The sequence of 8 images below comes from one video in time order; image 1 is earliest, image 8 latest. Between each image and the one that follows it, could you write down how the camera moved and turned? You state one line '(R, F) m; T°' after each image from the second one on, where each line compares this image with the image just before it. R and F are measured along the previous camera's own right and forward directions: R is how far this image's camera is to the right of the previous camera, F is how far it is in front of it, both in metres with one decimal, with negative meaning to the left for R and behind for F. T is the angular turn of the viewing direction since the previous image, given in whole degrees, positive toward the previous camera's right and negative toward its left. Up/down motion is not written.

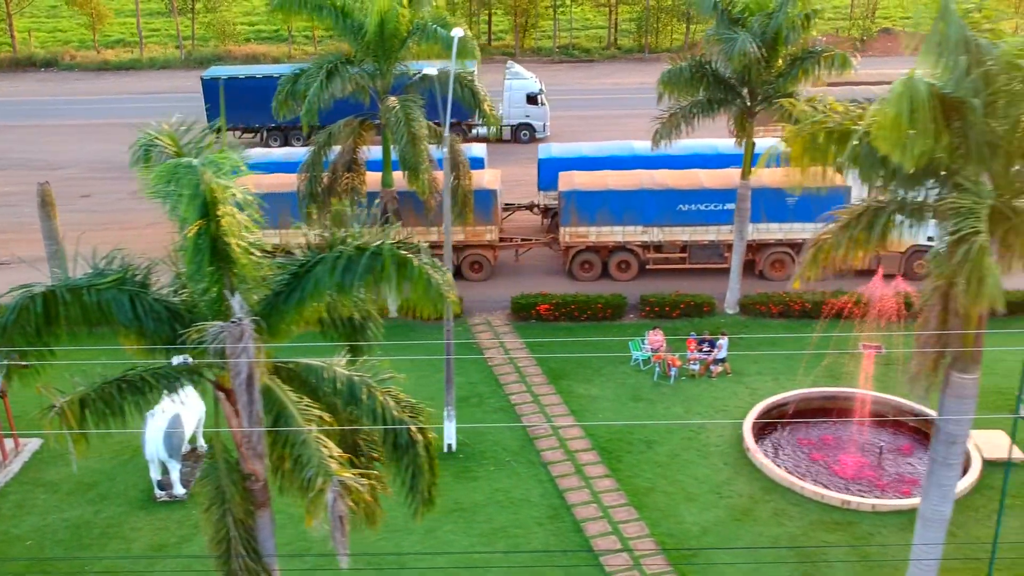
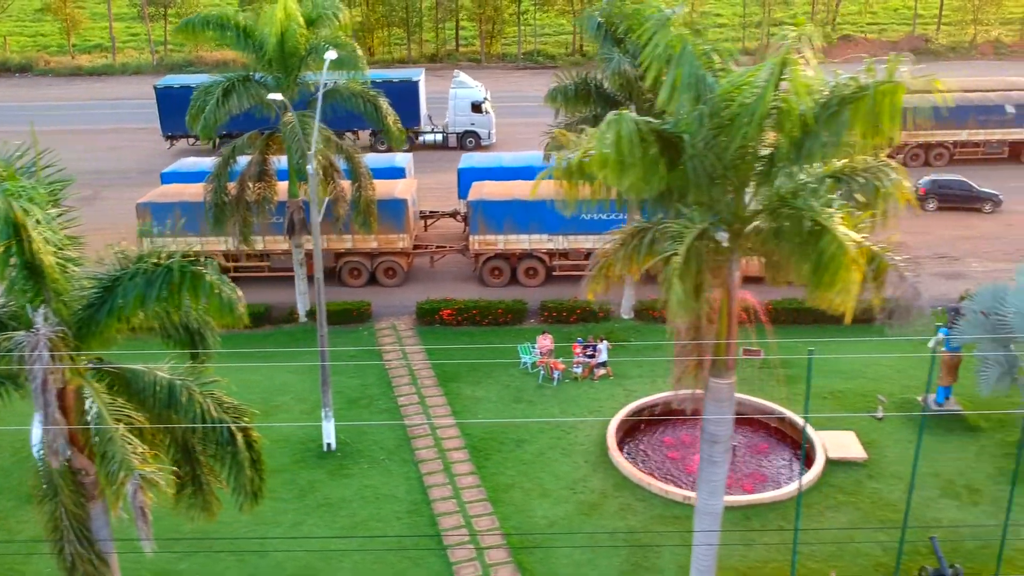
(+2.4, -1.0) m; 0°
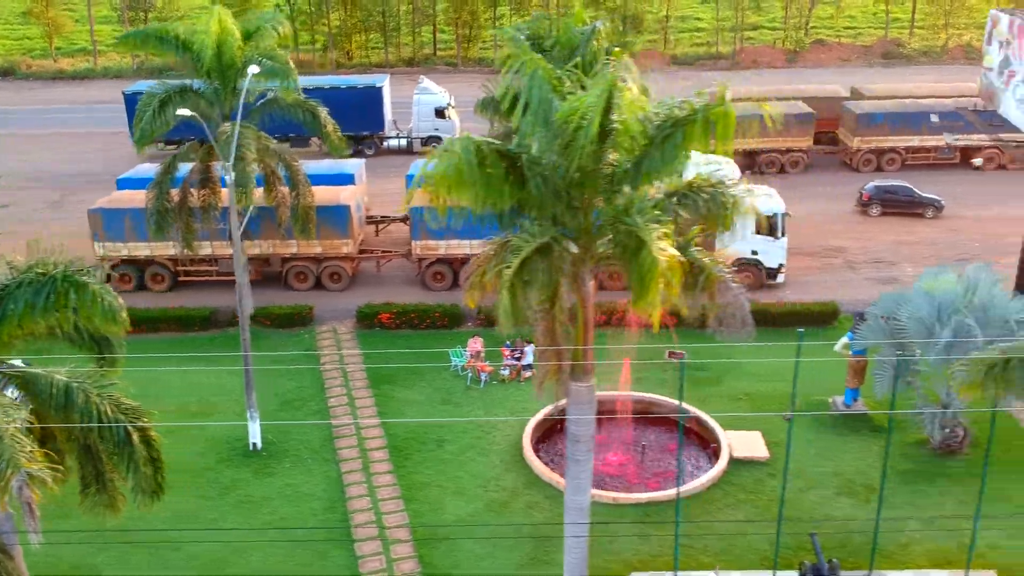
(+1.6, -0.7) m; 0°
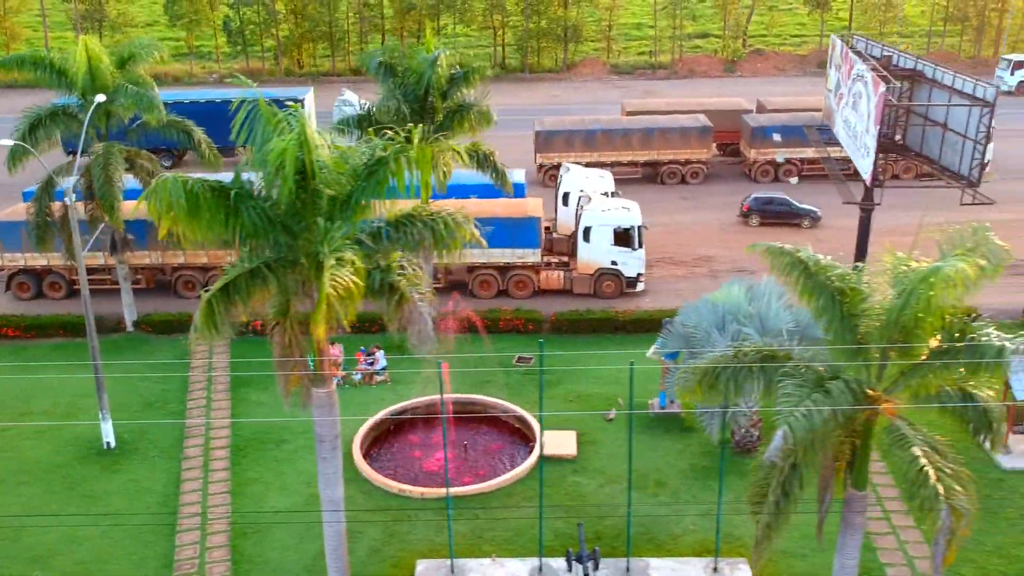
(+3.5, -1.5) m; 0°
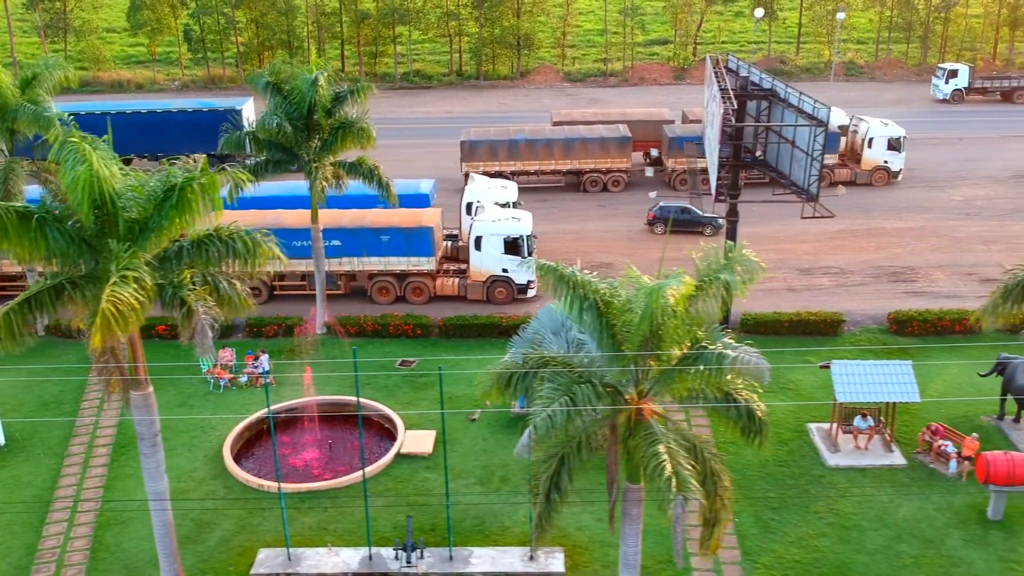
(+3.2, -1.3) m; 0°
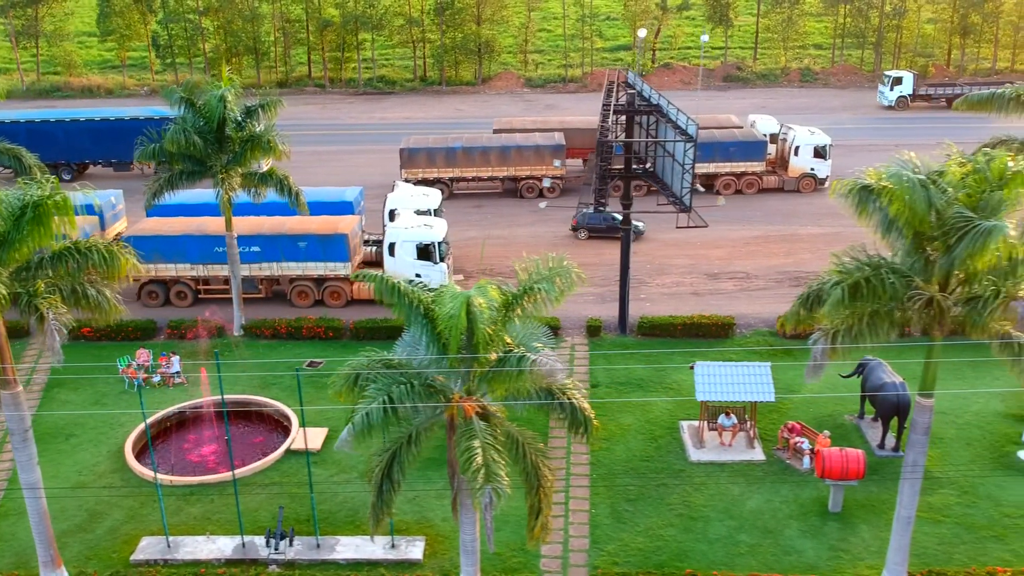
(+2.8, -1.3) m; 0°
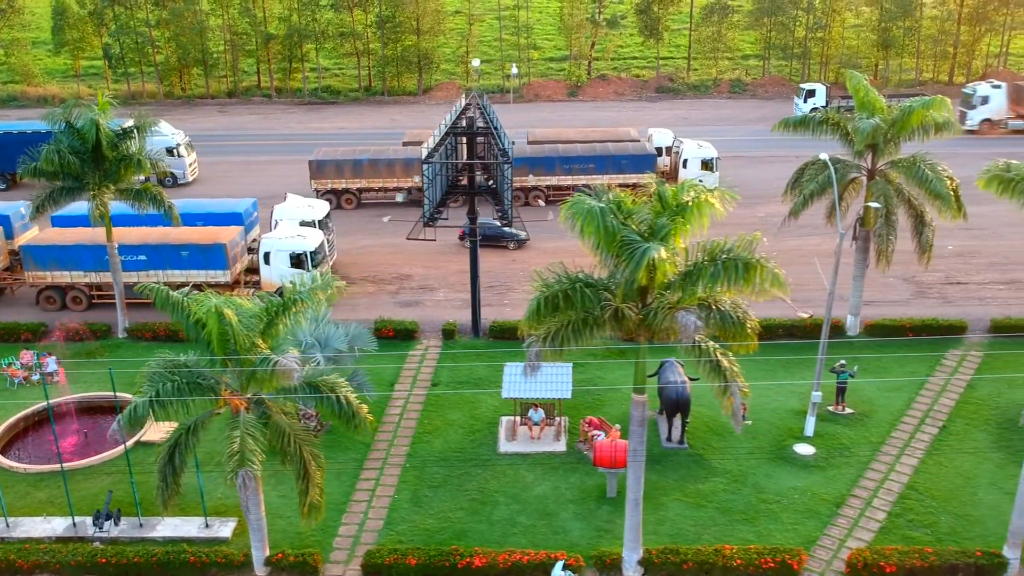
(+4.6, -2.3) m; 0°
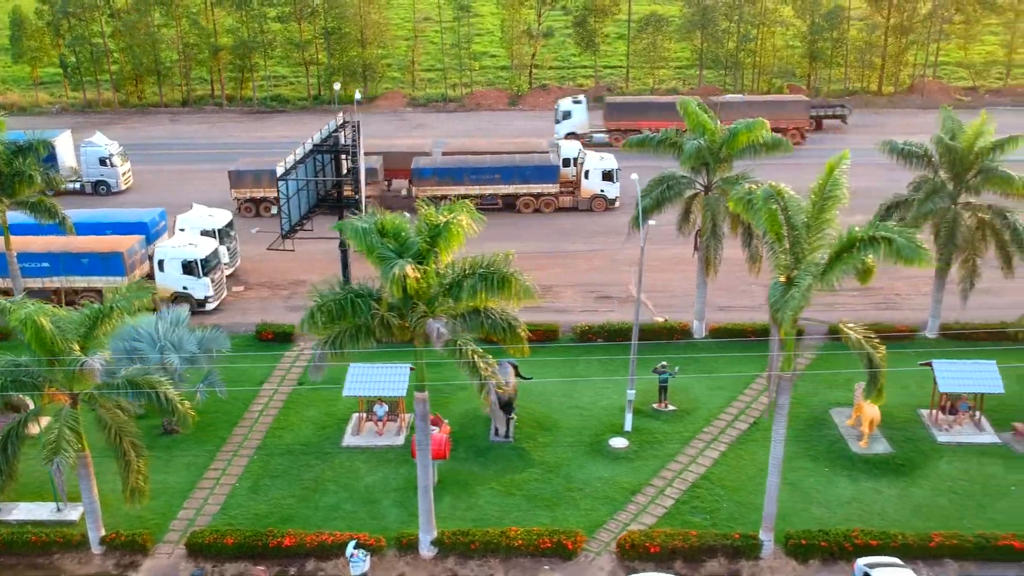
(+4.5, -2.2) m; 0°
